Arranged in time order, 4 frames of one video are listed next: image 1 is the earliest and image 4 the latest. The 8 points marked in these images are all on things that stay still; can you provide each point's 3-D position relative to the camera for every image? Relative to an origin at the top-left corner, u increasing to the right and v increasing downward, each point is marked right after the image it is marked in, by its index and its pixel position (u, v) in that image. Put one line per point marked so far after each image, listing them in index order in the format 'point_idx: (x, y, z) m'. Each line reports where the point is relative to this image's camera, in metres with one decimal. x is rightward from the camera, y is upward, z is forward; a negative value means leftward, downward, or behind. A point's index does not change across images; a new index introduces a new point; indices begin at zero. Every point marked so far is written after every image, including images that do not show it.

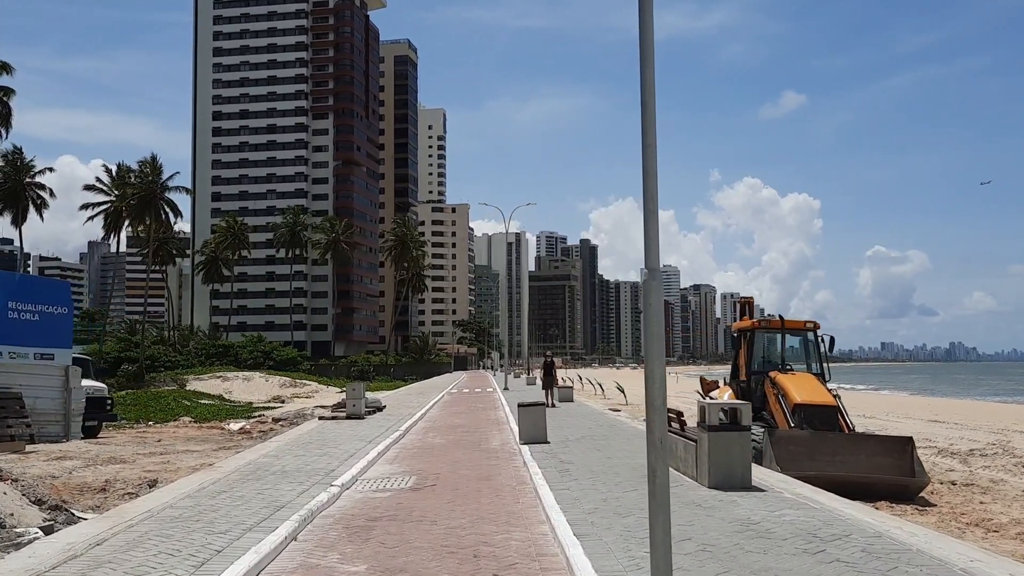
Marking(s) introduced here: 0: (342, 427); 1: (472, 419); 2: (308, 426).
0: (-3.5, -3.0, +16.7) m
1: (-1.0, -3.3, +19.9) m
2: (-4.7, -3.2, +18.5) m
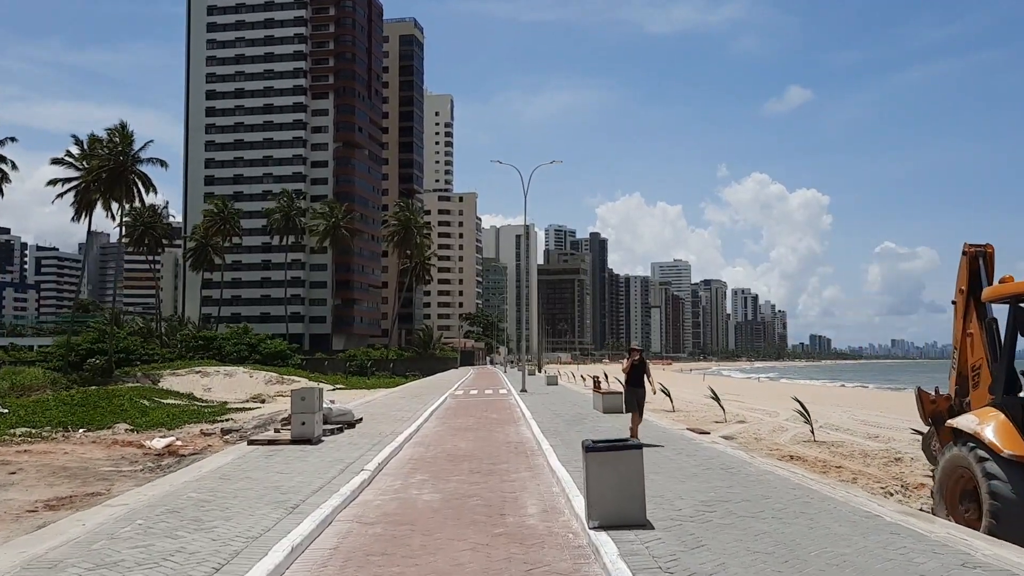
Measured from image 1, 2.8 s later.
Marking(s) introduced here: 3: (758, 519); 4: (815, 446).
0: (-3.0, -2.3, +10.1) m
1: (-0.5, -2.6, +13.4) m
2: (-4.2, -2.5, +12.0) m
3: (+1.9, -1.8, +6.2) m
4: (+6.2, -3.2, +16.0) m
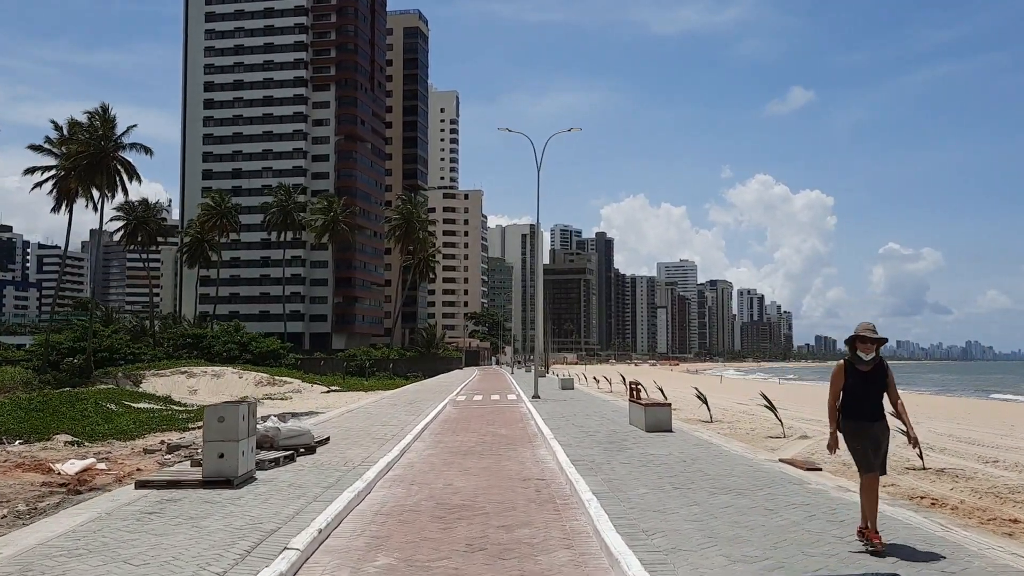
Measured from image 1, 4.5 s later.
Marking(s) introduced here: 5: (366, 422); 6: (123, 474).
0: (-2.8, -1.9, +6.1) m
1: (-0.2, -2.3, +9.4) m
2: (-4.0, -2.1, +8.0) m
3: (+2.1, -1.5, +2.2) m
4: (+6.4, -2.9, +12.0) m
5: (-3.1, -2.9, +16.9) m
6: (-6.7, -3.2, +13.7) m
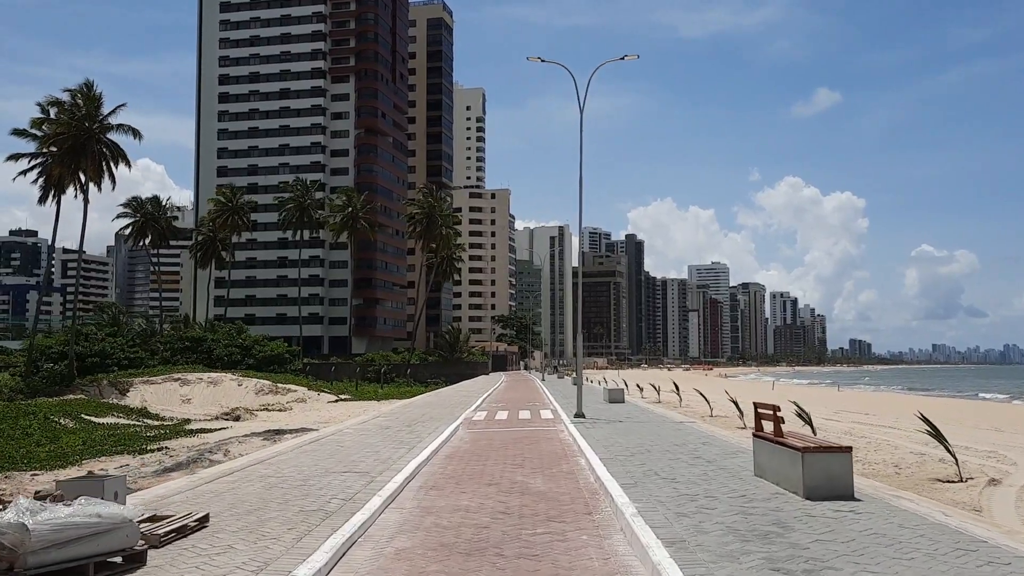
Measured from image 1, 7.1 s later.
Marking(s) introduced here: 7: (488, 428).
0: (-2.7, -1.4, +0.2) m
1: (0.0, -1.8, +3.3) m
2: (-3.8, -1.6, +2.1) m
3: (+2.1, -0.9, -3.9) m
4: (+6.8, -2.3, +5.7) m
5: (-2.6, -2.4, +11.0) m
6: (-6.3, -2.7, +7.9) m
7: (-0.5, -3.0, +16.9) m
